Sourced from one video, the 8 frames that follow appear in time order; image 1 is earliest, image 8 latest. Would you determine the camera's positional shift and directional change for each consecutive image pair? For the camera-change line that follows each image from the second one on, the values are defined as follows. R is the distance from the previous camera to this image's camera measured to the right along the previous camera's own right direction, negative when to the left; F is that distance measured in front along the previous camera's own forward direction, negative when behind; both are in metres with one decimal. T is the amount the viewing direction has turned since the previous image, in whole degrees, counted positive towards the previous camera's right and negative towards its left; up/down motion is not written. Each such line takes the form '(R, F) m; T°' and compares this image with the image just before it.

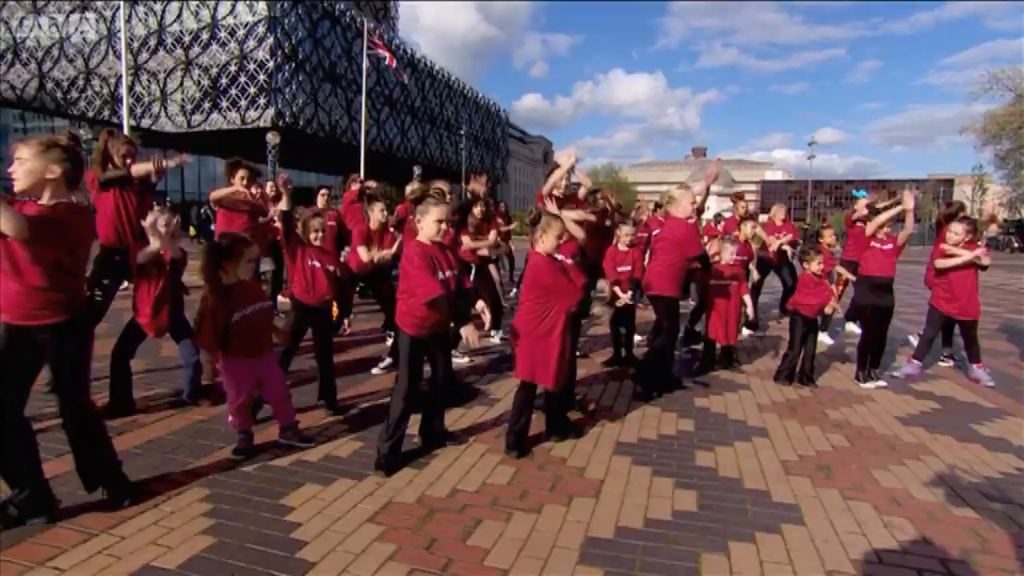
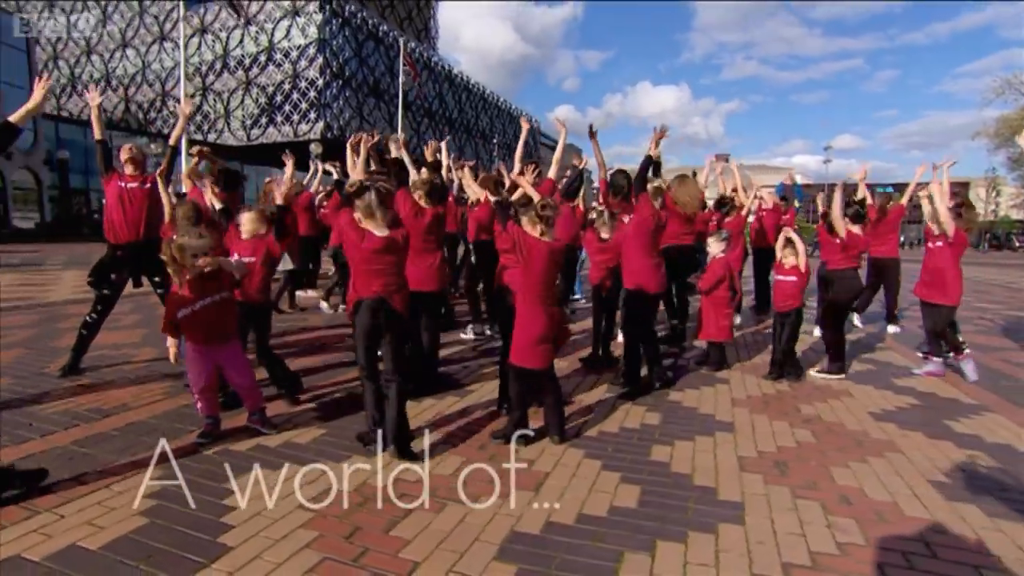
(+0.5, 0.0) m; -2°
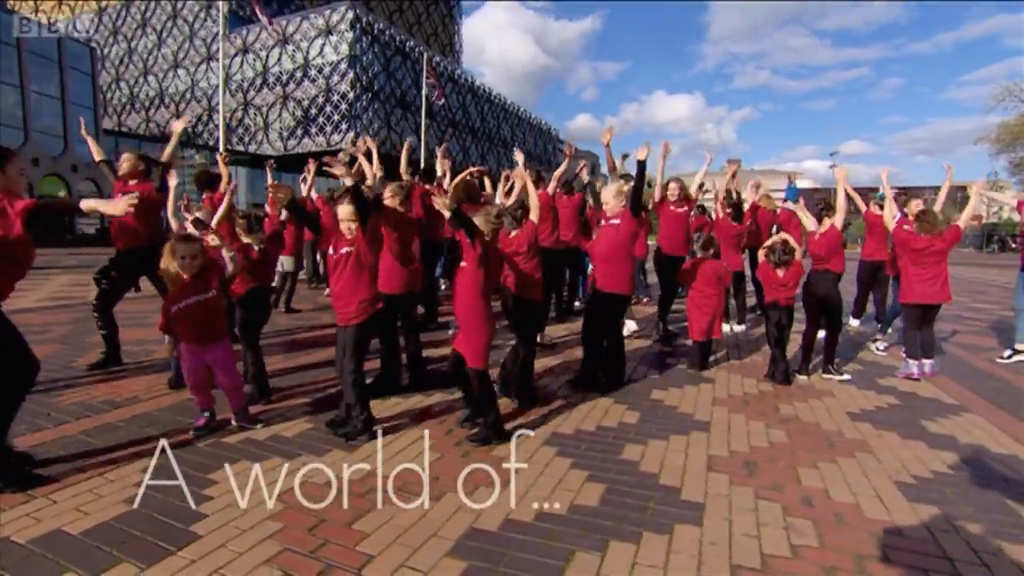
(+0.3, 0.0) m; -1°
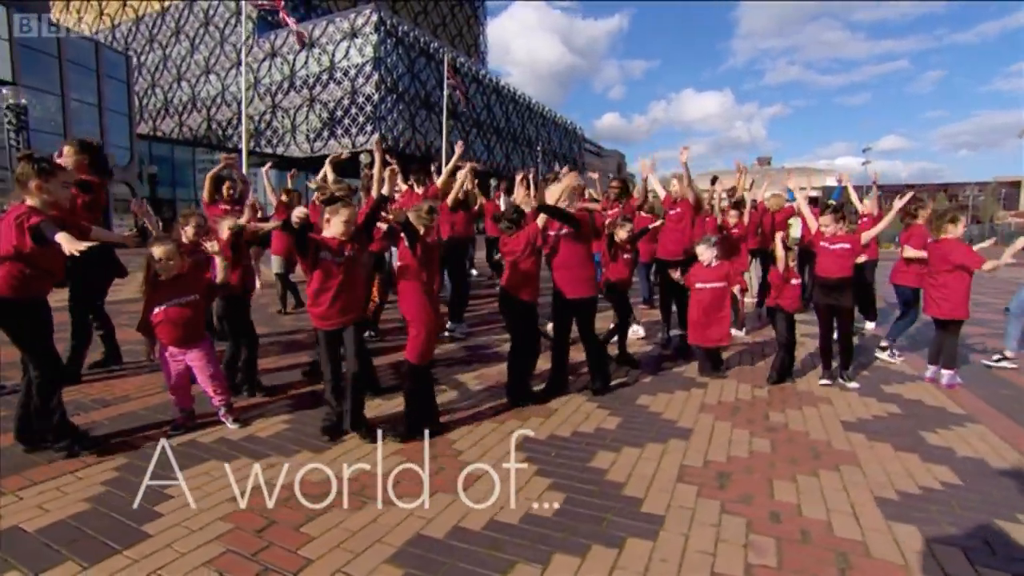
(+0.4, +0.1) m; -3°
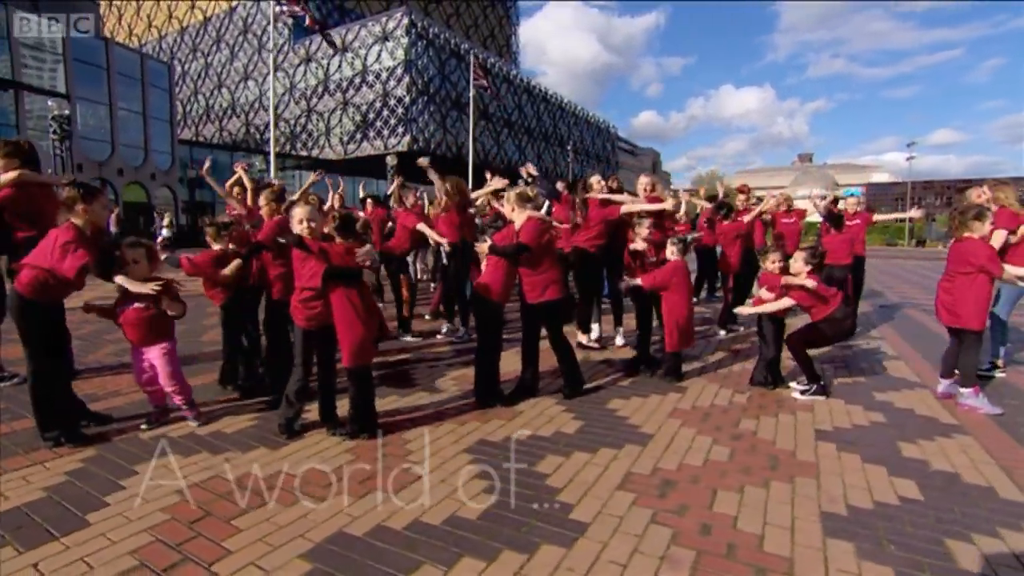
(+0.6, 0.0) m; -4°
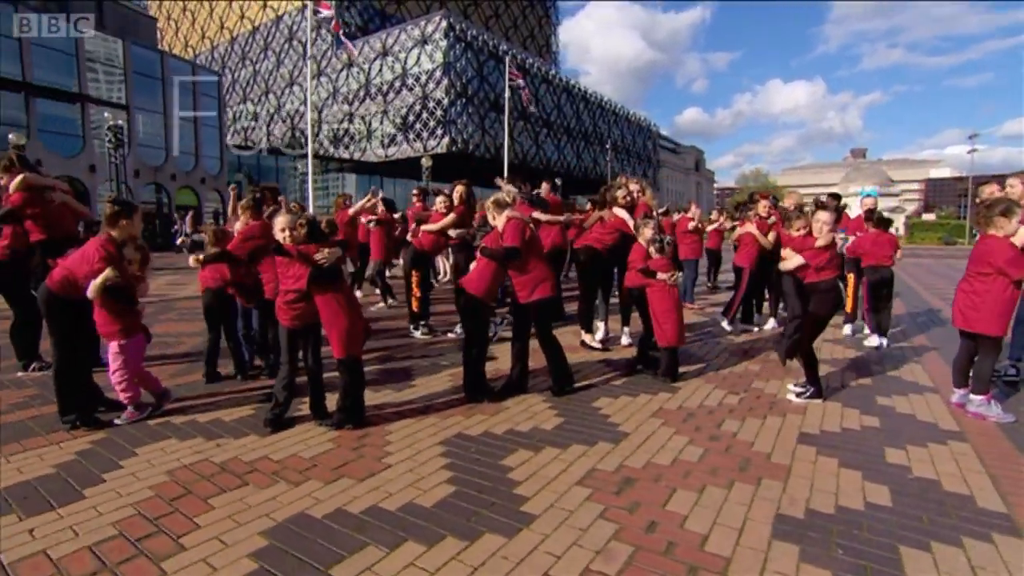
(+0.5, -0.1) m; -4°
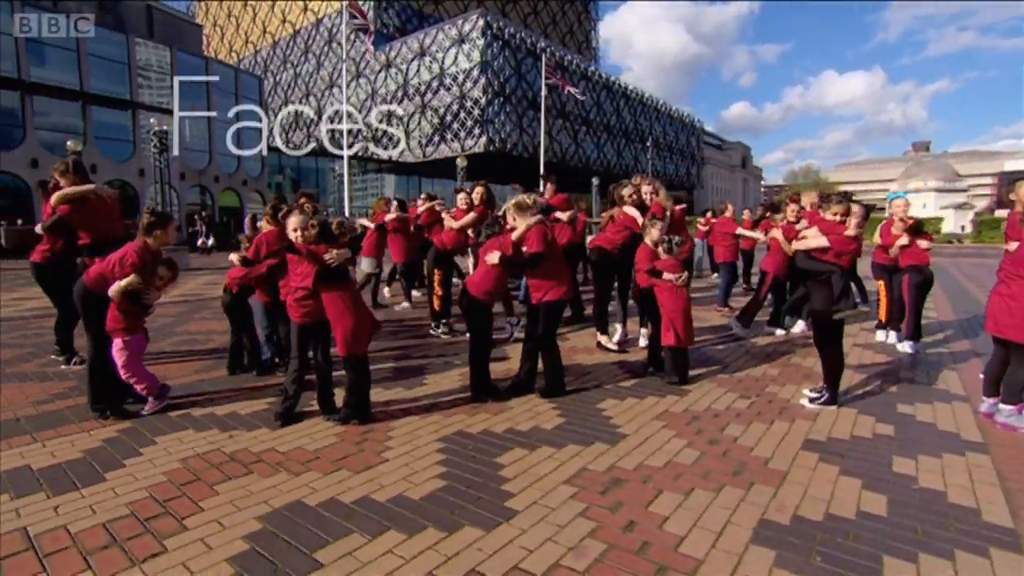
(+0.3, -0.1) m; -5°
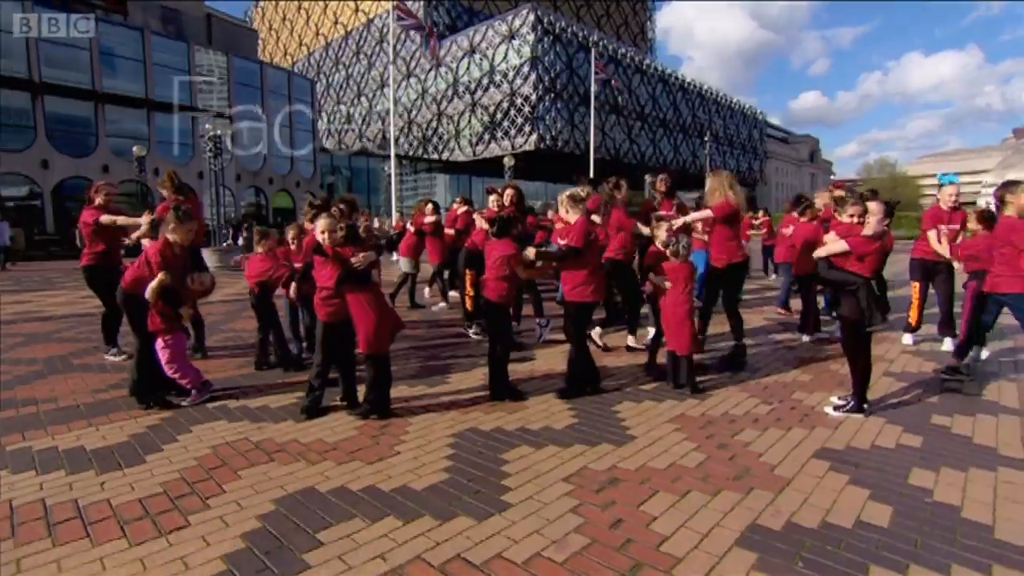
(+0.4, -0.1) m; -6°
